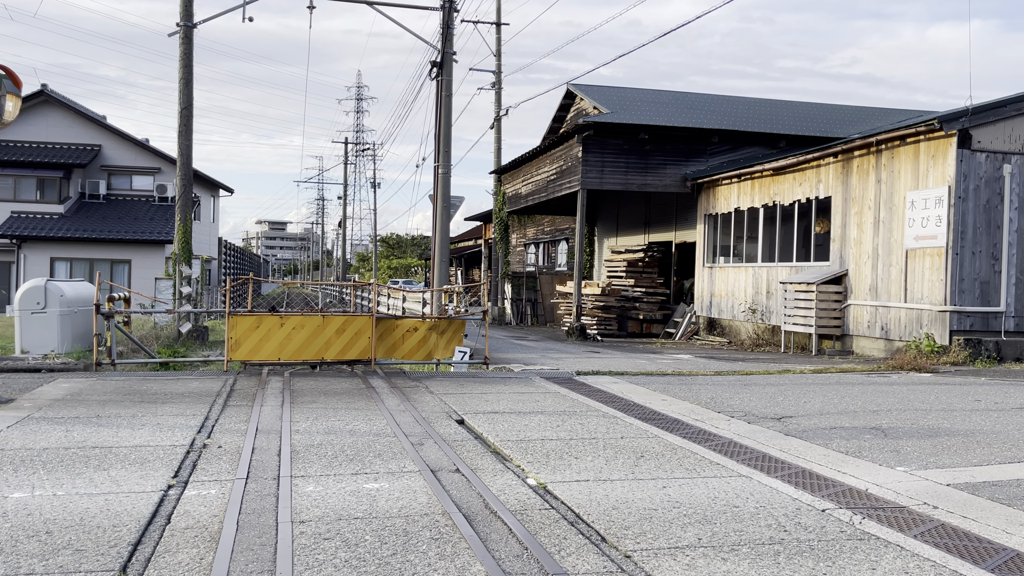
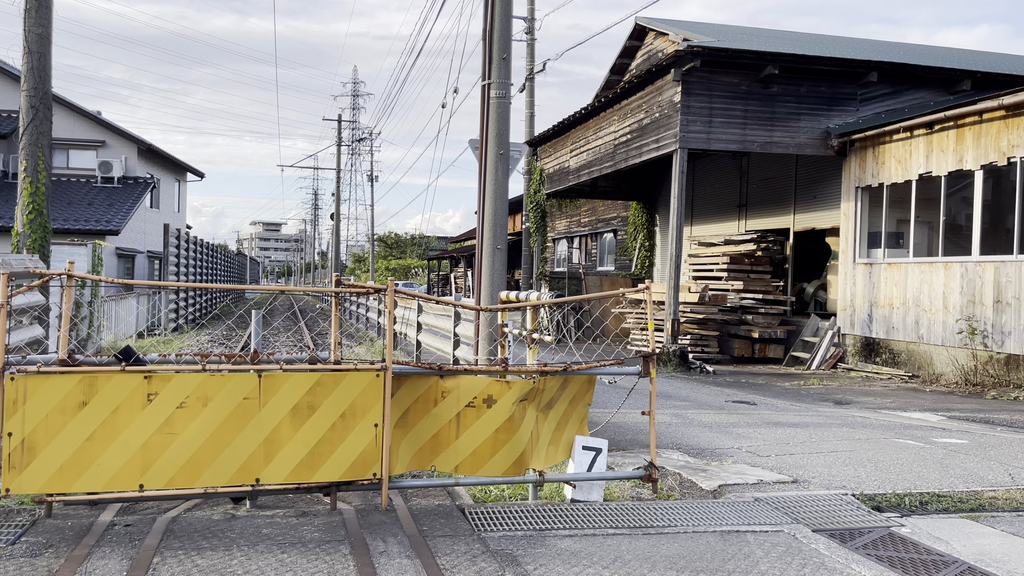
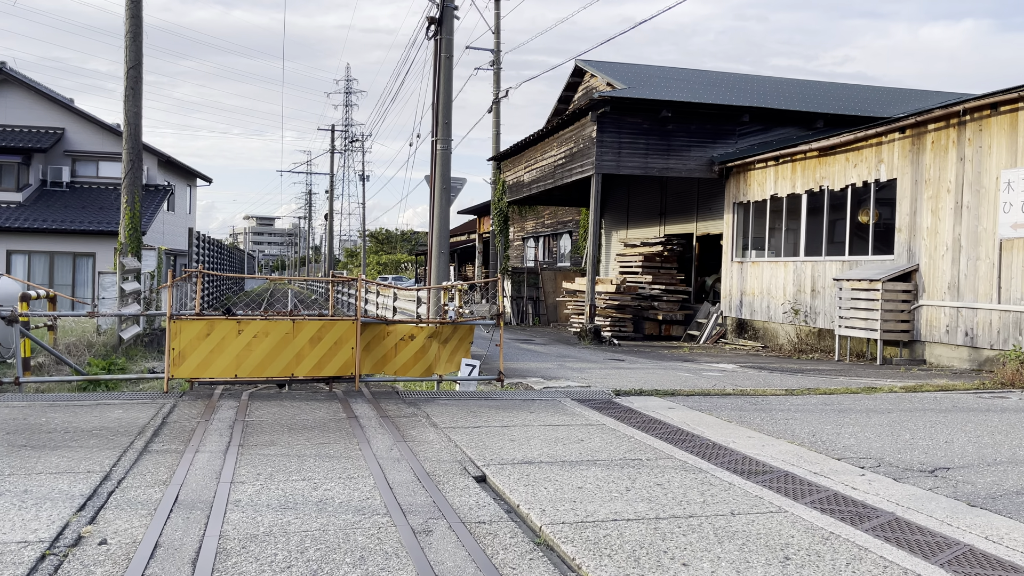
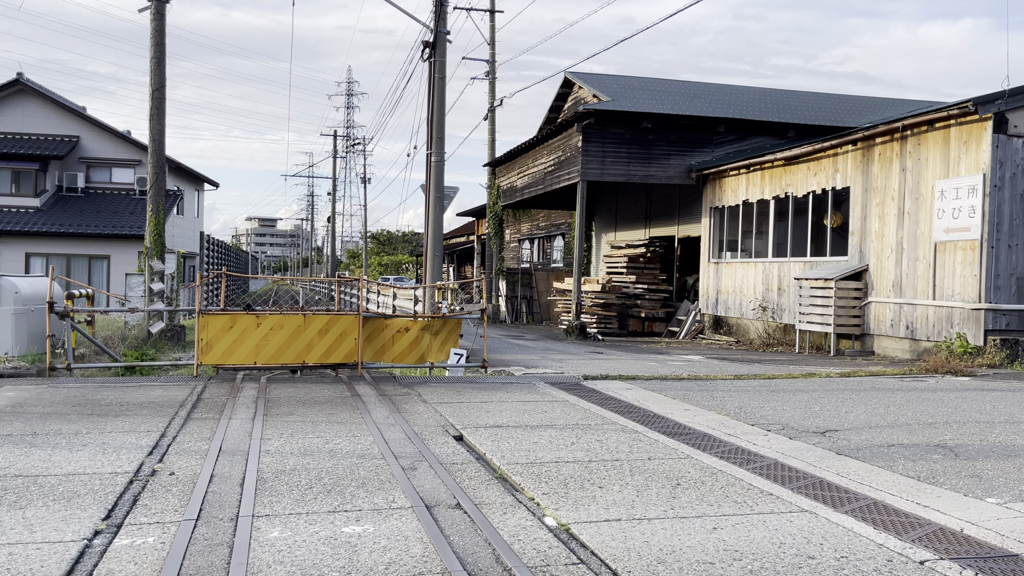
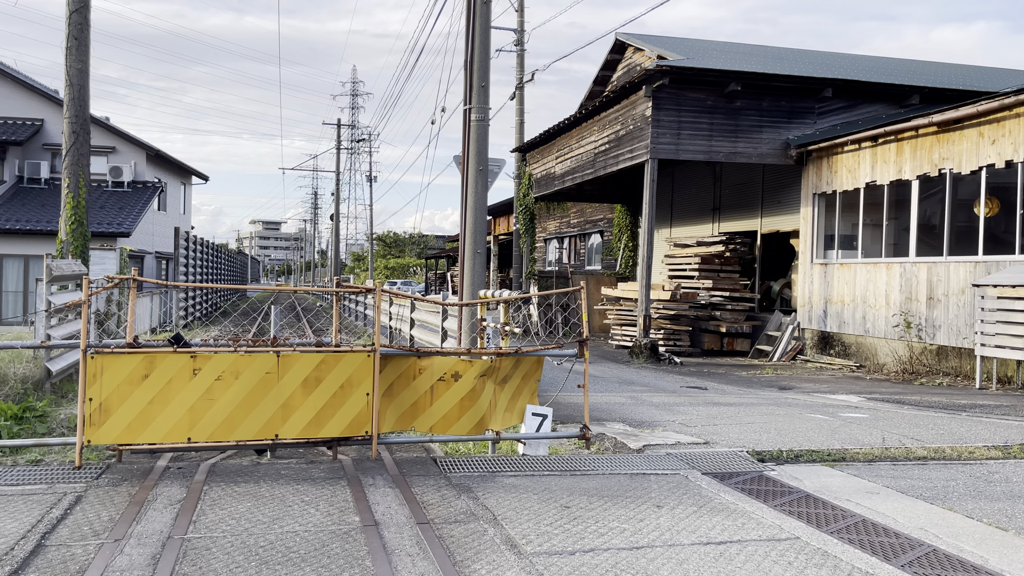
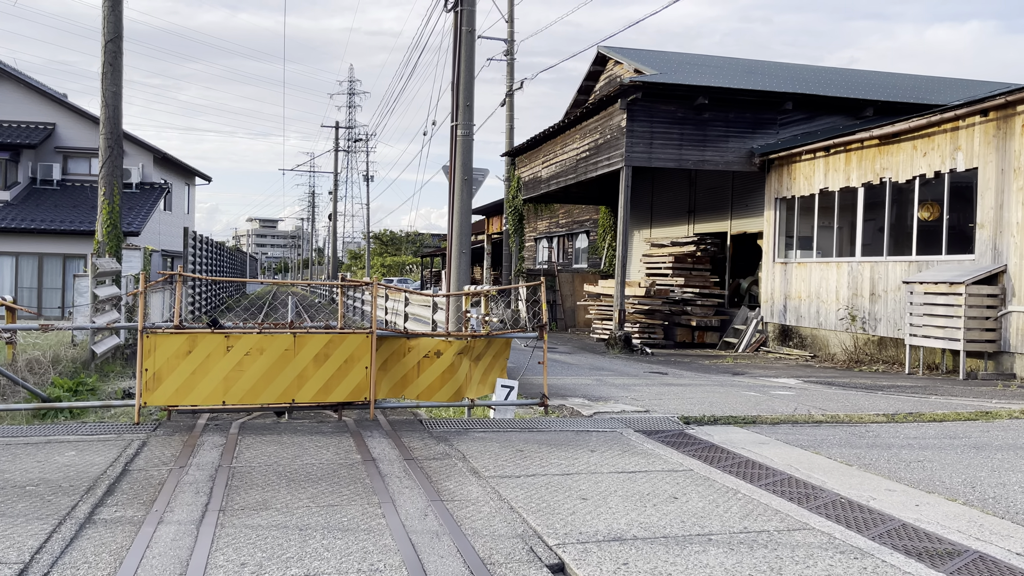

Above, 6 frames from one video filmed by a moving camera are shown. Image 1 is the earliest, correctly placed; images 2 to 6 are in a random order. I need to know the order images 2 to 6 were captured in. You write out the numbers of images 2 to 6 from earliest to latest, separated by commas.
4, 3, 6, 5, 2
